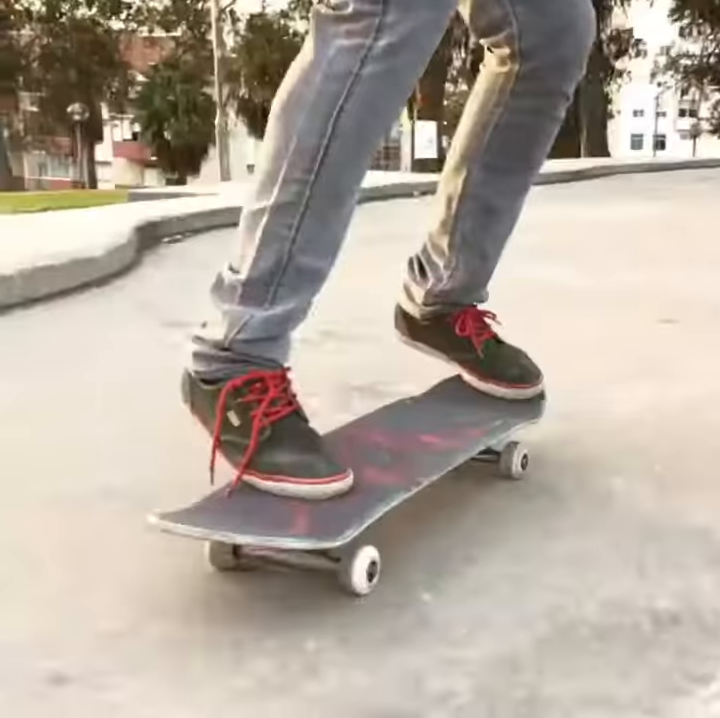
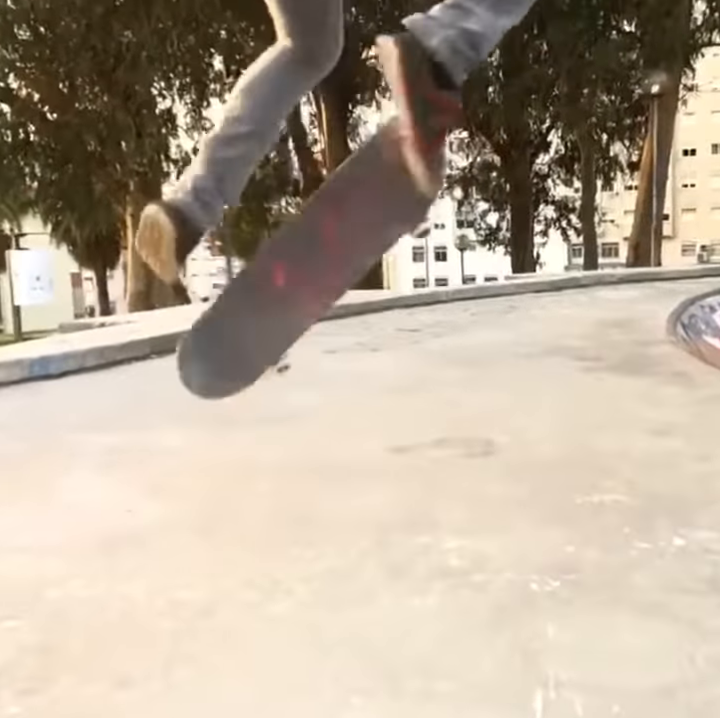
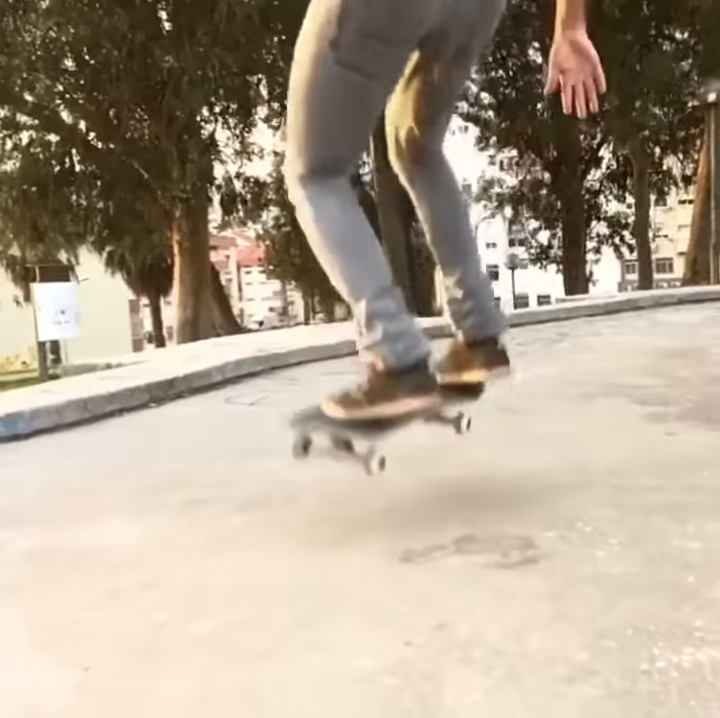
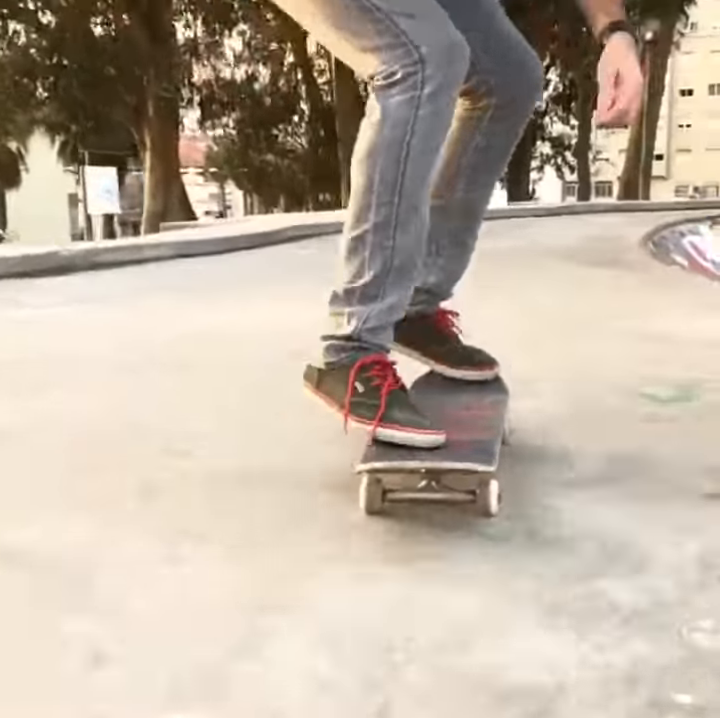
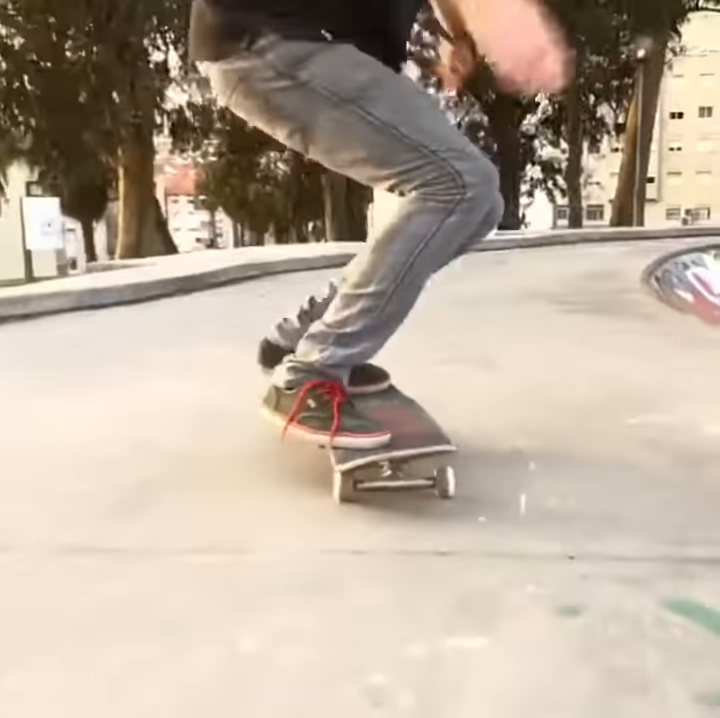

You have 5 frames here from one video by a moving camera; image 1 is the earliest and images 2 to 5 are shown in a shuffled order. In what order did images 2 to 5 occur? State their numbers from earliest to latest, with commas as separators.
4, 5, 2, 3
